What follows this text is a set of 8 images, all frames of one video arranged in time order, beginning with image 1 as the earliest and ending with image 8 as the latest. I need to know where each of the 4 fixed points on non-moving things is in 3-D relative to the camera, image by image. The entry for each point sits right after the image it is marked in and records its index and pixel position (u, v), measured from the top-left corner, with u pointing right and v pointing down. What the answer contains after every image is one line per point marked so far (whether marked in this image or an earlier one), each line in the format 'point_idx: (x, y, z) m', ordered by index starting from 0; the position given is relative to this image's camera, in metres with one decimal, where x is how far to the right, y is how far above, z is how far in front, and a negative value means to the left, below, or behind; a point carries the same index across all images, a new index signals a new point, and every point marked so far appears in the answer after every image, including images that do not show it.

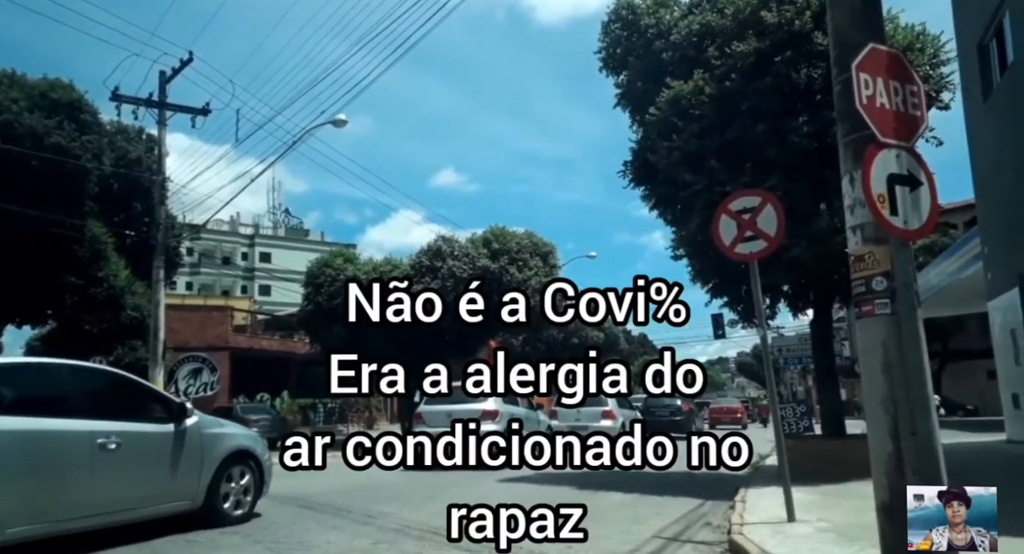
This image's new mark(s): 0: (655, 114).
0: (+2.6, +3.0, +12.3) m
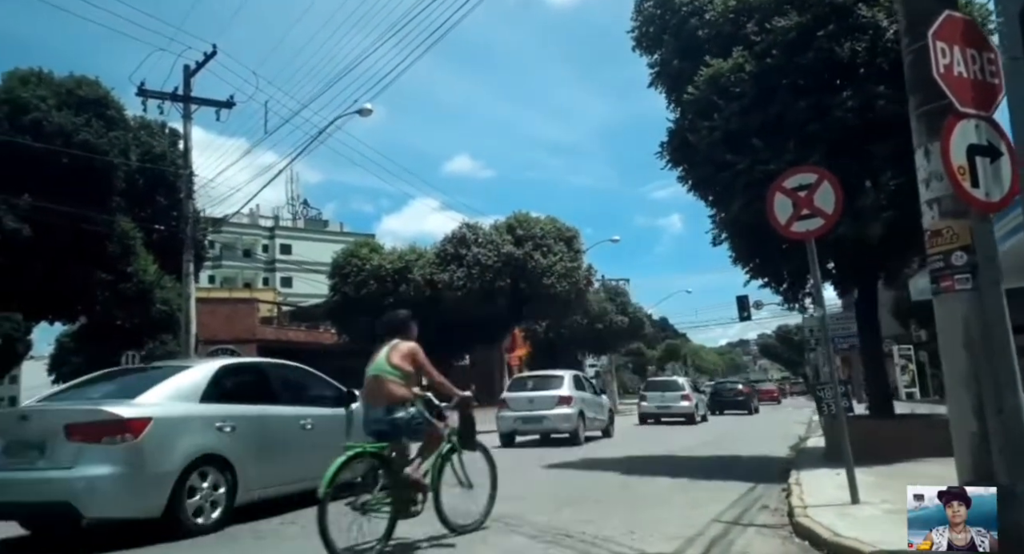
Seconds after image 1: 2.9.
0: (+3.2, +3.3, +12.1) m
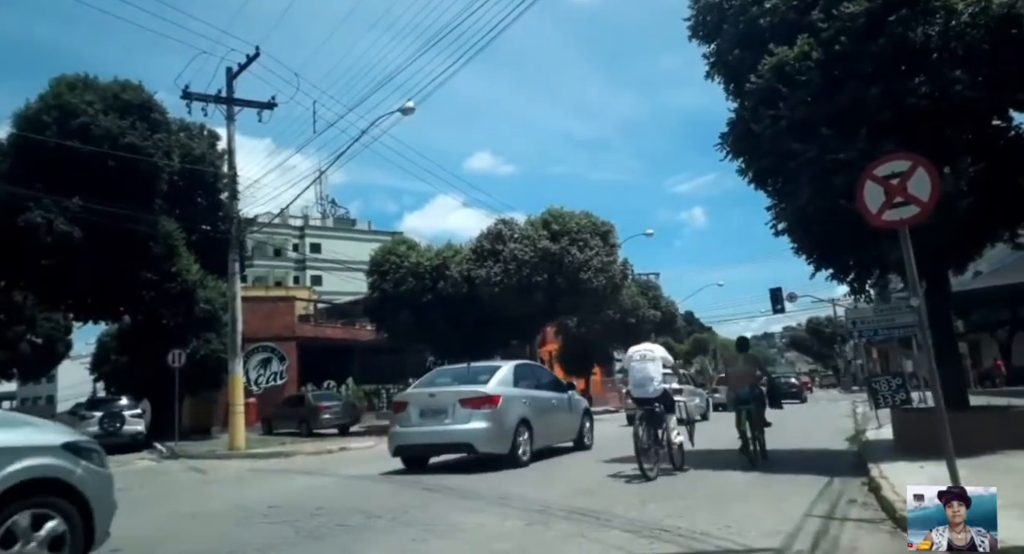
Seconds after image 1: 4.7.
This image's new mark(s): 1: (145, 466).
0: (+4.3, +3.4, +11.9) m
1: (-10.7, -5.5, +19.8) m
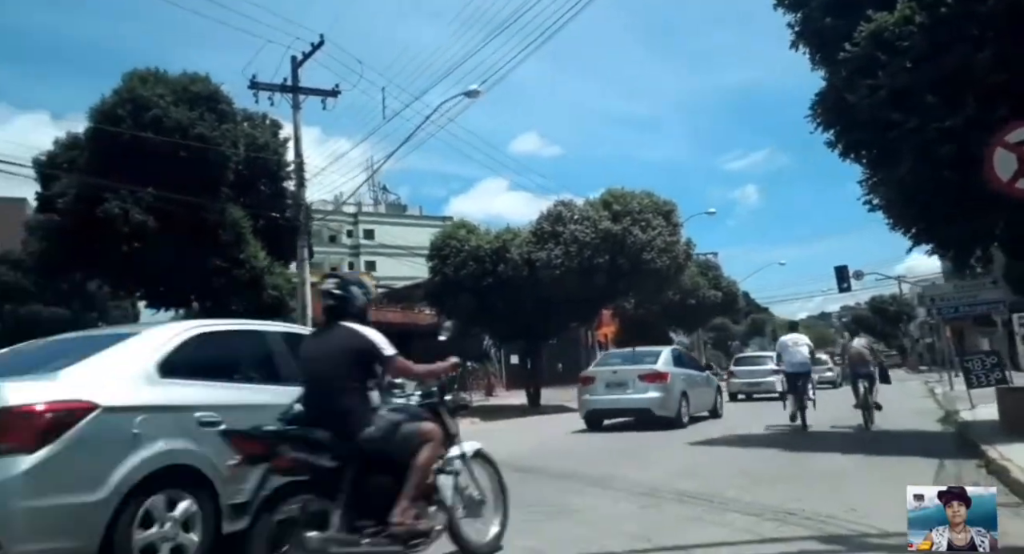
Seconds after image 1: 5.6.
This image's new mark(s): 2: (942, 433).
0: (+5.7, +3.8, +11.4) m
1: (-8.6, -5.1, +20.4) m
2: (+7.8, -2.9, +12.3) m
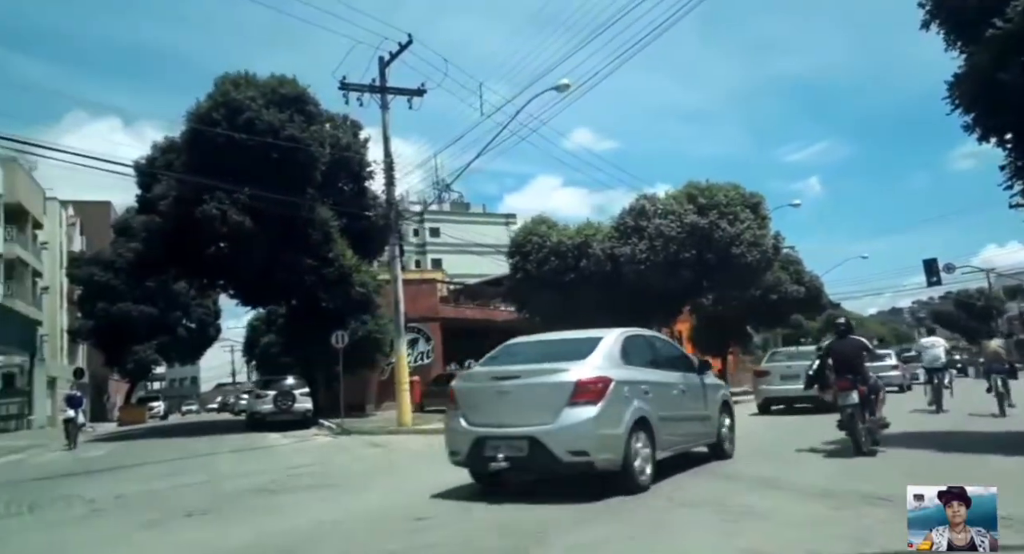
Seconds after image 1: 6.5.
0: (+7.8, +4.0, +10.8) m
1: (-5.8, -5.1, +20.8) m
2: (+10.1, -2.7, +11.6) m
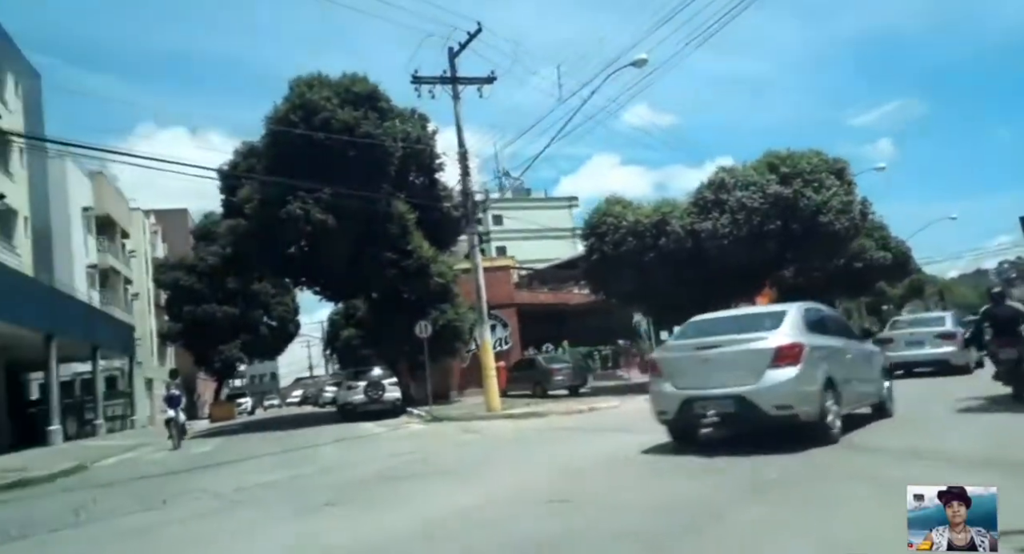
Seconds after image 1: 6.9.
0: (+9.3, +4.7, +9.9) m
1: (-3.0, -4.8, +21.1) m
2: (+12.0, -1.8, +10.6) m
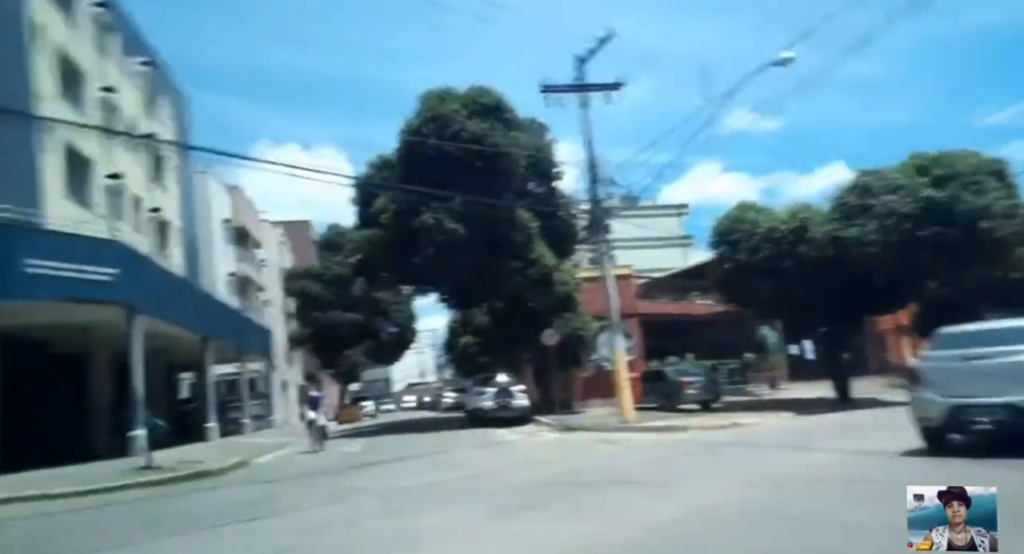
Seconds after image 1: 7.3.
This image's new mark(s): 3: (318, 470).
0: (+11.9, +4.6, +8.5) m
1: (+1.2, -5.1, +21.2) m
2: (+14.6, -2.0, +8.8) m
3: (-5.0, -5.0, +17.7) m
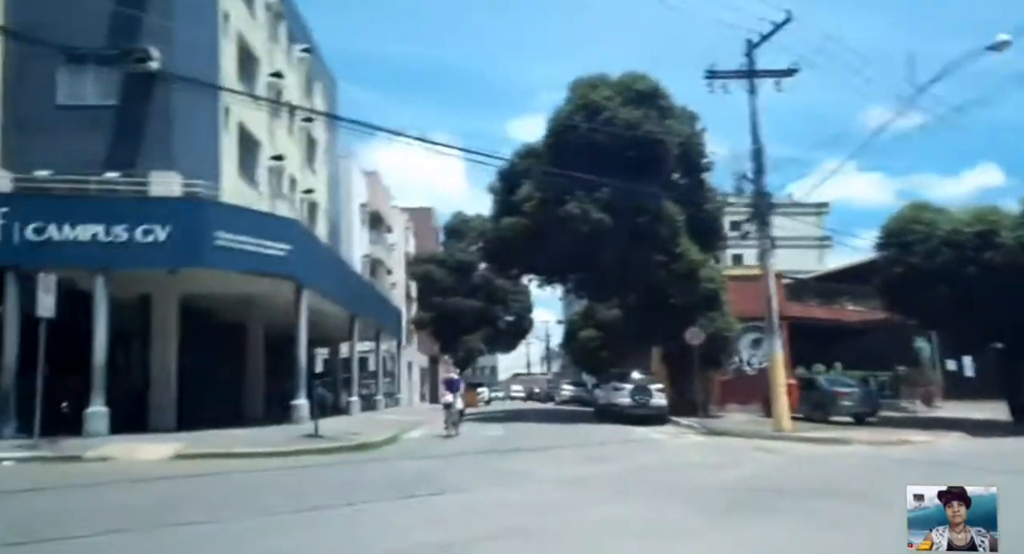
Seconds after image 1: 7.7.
0: (+15.1, +4.1, +6.5) m
1: (+5.7, -4.9, +20.5) m
2: (+17.5, -2.6, +6.5) m
3: (-1.0, -4.6, +17.9) m
